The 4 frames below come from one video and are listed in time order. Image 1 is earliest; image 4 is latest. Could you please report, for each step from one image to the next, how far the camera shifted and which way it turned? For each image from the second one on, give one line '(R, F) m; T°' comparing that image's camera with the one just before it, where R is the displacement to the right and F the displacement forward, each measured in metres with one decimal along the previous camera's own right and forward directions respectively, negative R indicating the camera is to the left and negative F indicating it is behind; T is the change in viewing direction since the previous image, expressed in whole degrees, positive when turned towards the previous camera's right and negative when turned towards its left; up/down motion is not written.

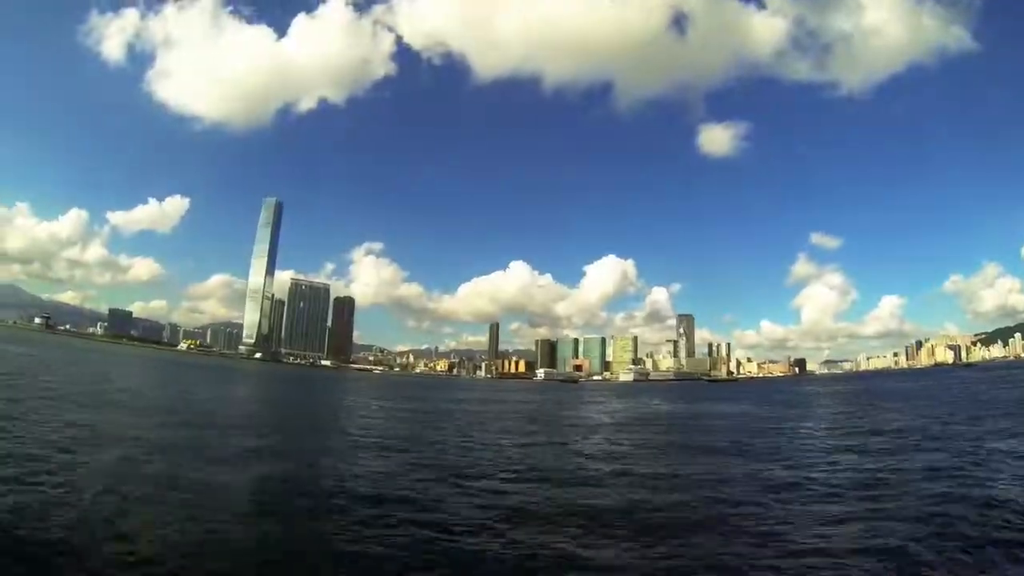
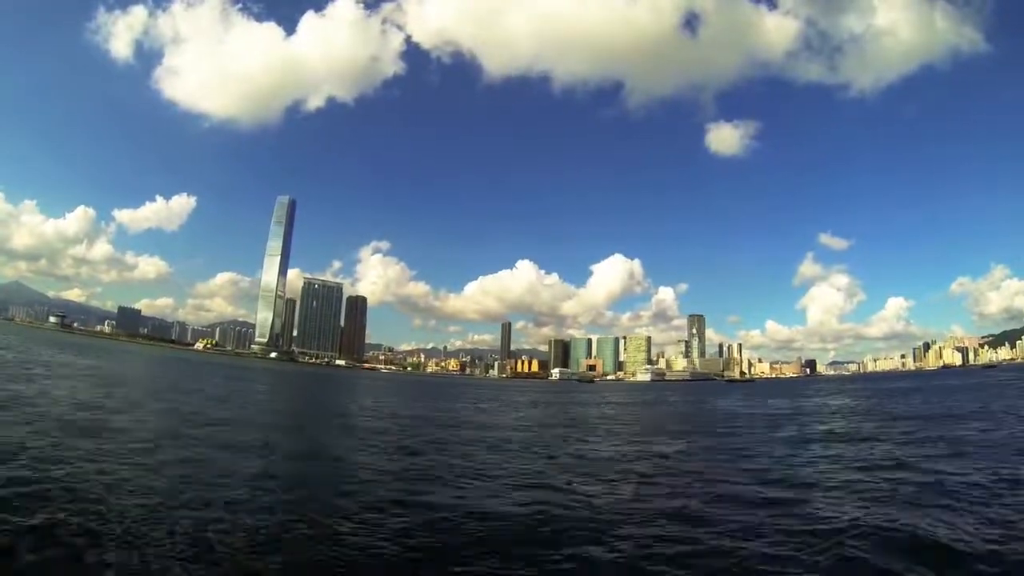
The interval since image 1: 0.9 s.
(-1.2, +0.2) m; 0°
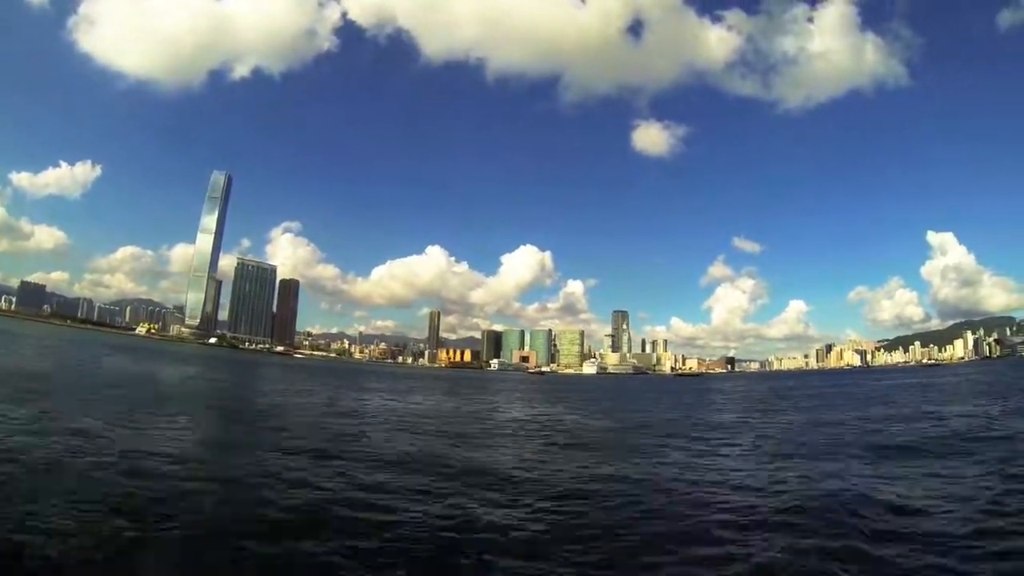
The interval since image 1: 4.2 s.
(-4.4, -0.3) m; +10°
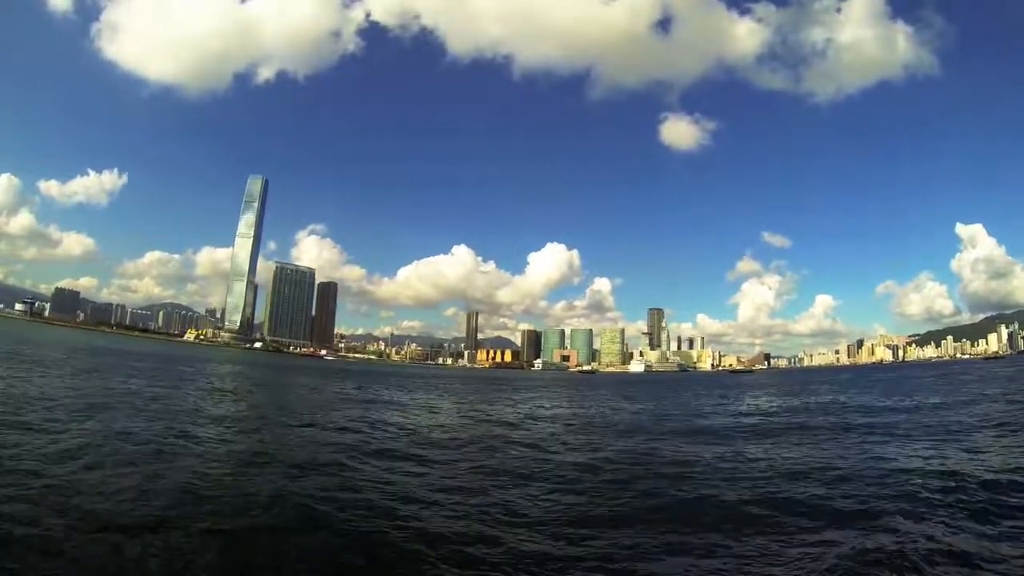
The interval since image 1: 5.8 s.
(-2.1, +1.5) m; -2°
